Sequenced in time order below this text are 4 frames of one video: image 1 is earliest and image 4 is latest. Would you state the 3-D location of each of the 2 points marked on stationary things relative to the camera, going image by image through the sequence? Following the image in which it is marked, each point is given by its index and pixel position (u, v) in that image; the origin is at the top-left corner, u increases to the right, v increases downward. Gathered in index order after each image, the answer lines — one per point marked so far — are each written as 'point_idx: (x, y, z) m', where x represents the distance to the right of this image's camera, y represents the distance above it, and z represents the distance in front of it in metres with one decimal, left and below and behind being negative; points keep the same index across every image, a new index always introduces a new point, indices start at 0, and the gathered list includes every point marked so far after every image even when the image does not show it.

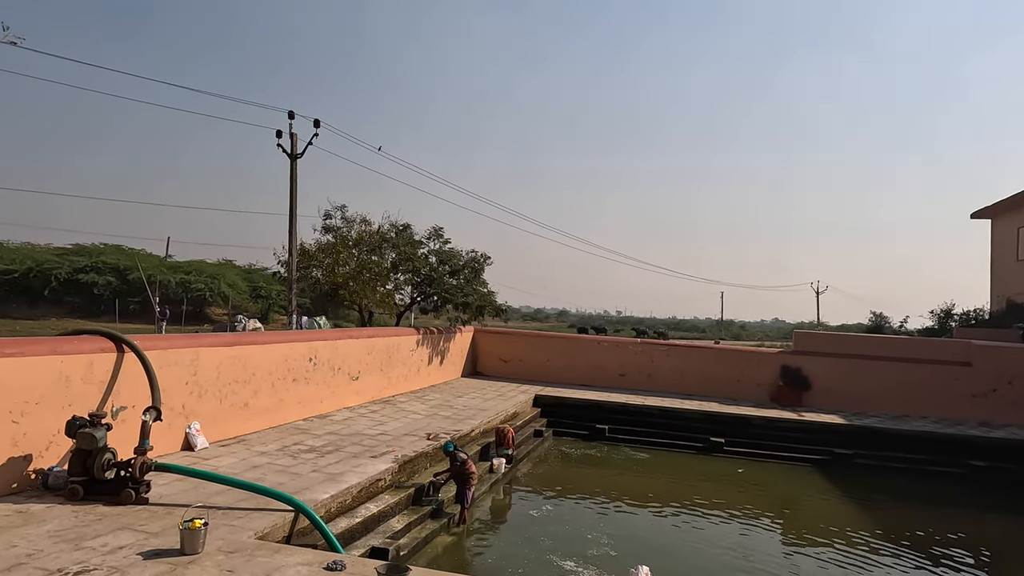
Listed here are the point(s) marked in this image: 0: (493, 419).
0: (-0.3, -1.9, +9.5) m
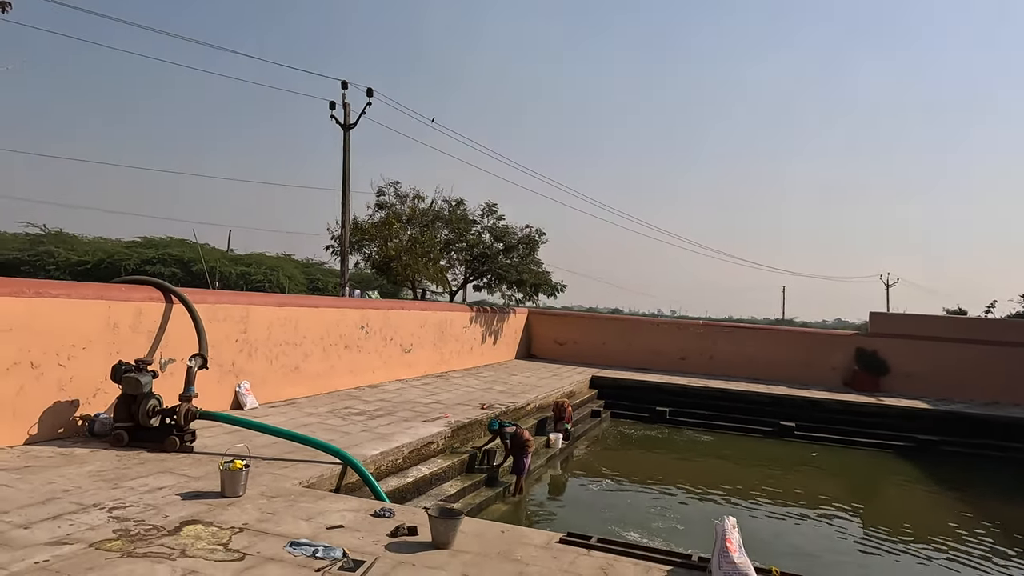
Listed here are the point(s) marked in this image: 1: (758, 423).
0: (+0.5, -1.5, +9.1) m
1: (+3.9, -2.1, +10.4) m
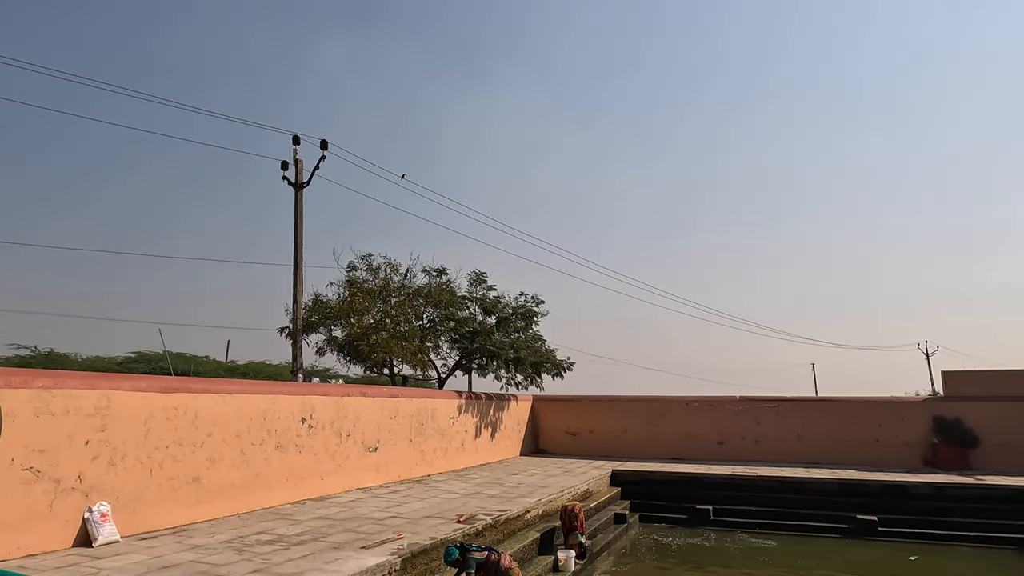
0: (+0.5, -2.2, +7.0) m
1: (+3.9, -2.8, +8.1) m
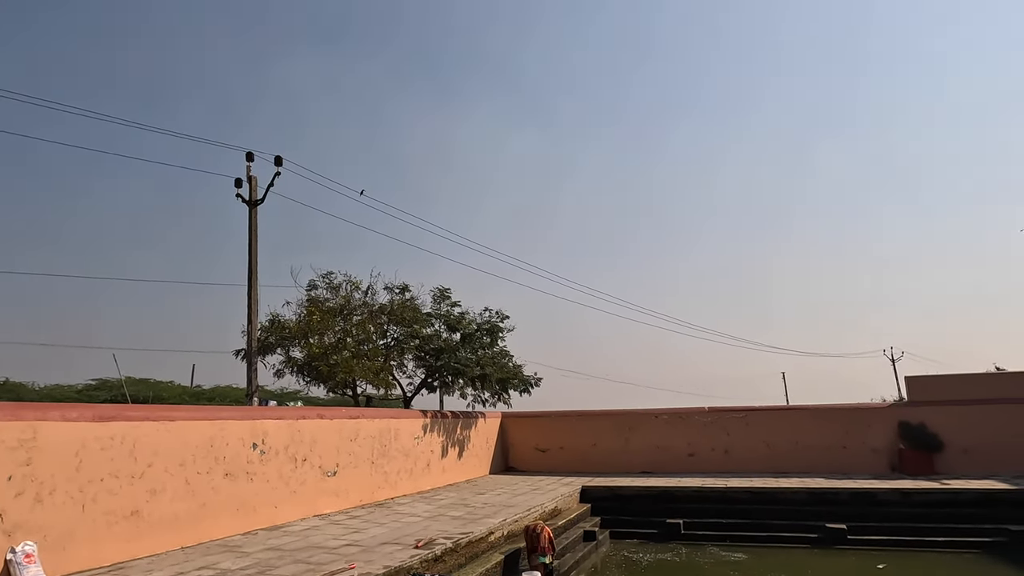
0: (+0.1, -2.4, +6.8) m
1: (+3.5, -2.9, +8.1) m
